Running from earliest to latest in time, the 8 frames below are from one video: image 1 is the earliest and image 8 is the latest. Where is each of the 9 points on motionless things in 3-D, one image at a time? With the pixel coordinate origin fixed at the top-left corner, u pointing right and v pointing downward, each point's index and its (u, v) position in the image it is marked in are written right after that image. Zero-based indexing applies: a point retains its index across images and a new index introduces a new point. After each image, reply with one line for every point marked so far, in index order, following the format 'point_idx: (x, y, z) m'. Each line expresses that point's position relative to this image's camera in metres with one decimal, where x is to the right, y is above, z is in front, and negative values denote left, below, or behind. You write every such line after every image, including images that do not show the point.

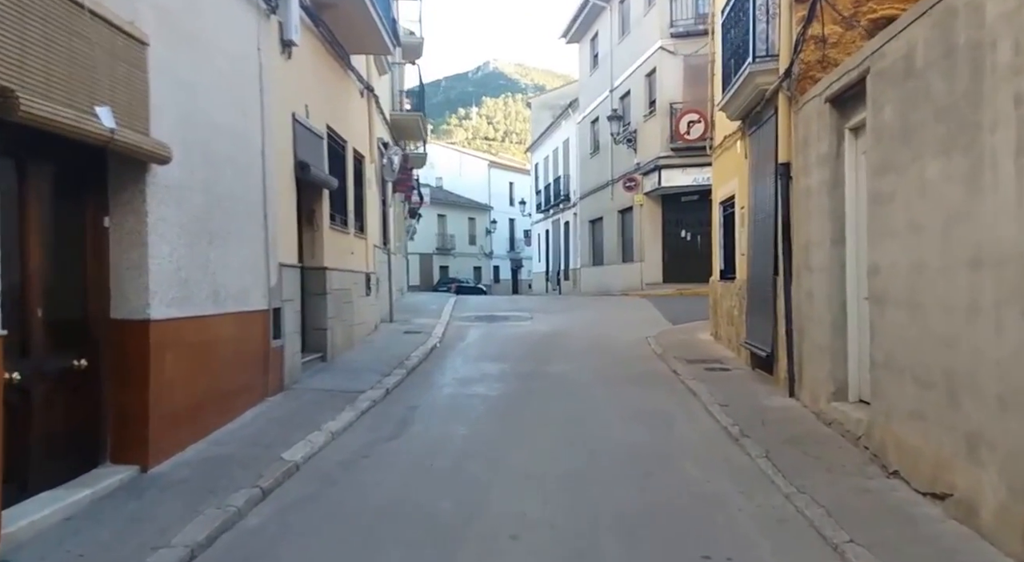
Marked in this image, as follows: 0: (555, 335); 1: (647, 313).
0: (+0.8, -1.0, +14.2) m
1: (+3.1, -0.7, +17.0) m
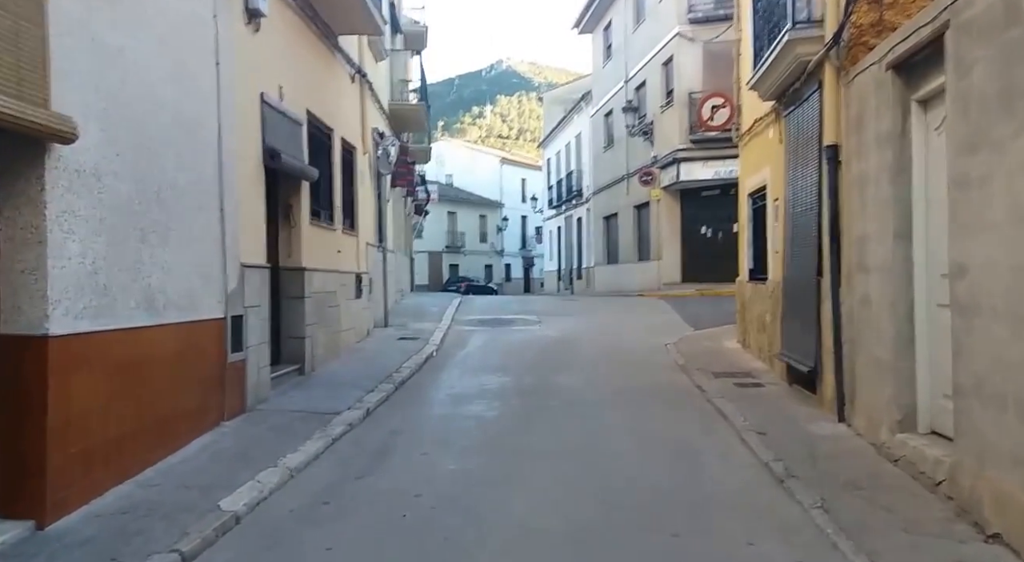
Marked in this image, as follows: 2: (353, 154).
0: (+0.9, -1.1, +13.0) m
1: (+3.2, -0.7, +15.8) m
2: (-2.6, +2.1, +12.5) m
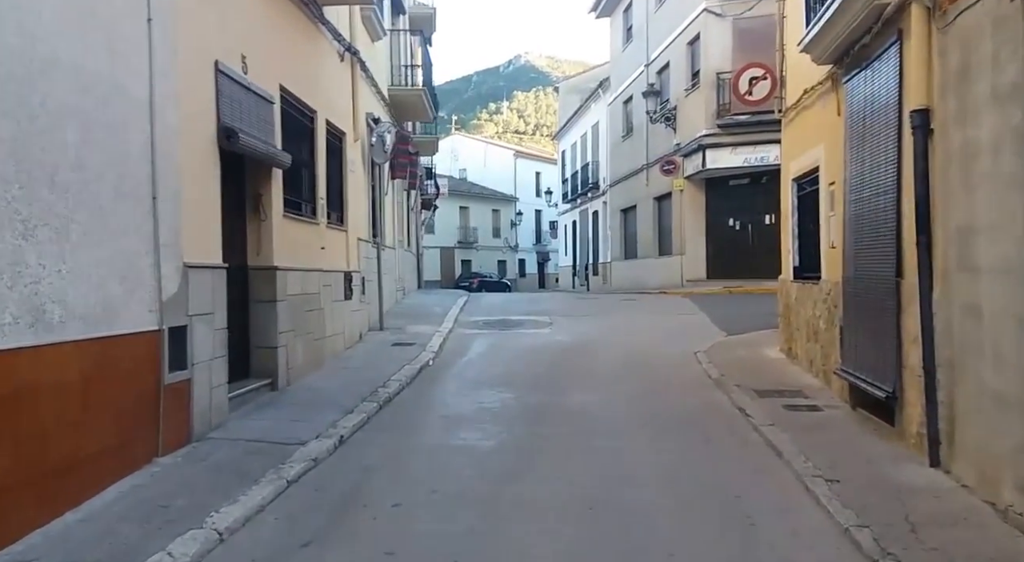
0: (+1.0, -1.0, +11.6) m
1: (+3.4, -0.7, +14.3) m
2: (-2.5, +2.1, +11.1) m
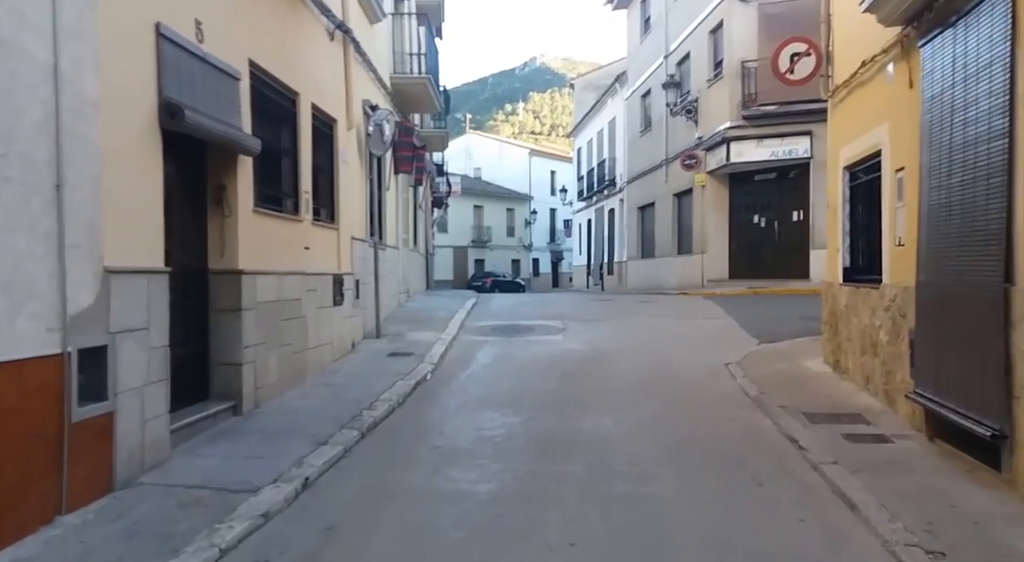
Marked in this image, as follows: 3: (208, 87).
0: (+1.1, -1.1, +10.3) m
1: (+3.6, -0.7, +13.0) m
2: (-2.4, +2.1, +10.0) m
3: (-2.6, +1.6, +6.3) m
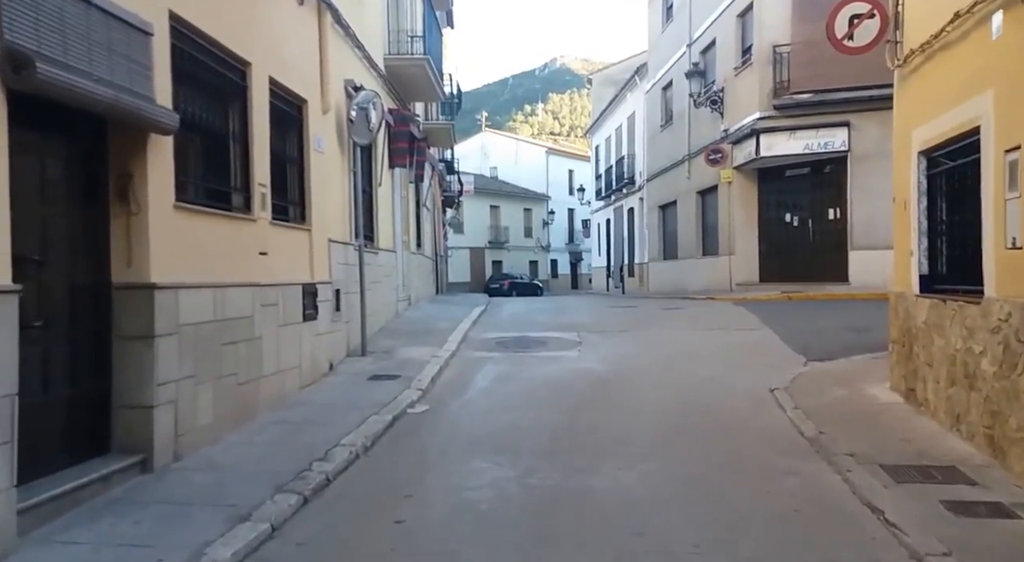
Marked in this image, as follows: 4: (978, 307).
0: (+1.2, -1.2, +8.7) m
1: (+3.7, -0.8, +11.3) m
2: (-2.4, +1.9, +8.4) m
3: (-2.7, +1.5, +4.8) m
4: (+3.6, -0.2, +5.9) m
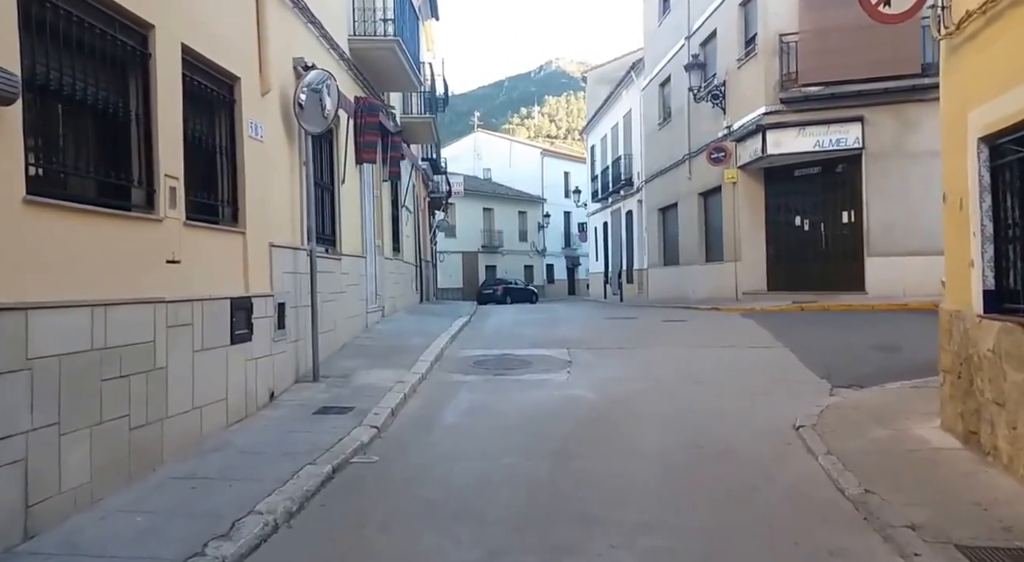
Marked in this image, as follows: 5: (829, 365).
0: (+0.9, -1.3, +7.3) m
1: (+3.5, -0.9, +10.0) m
2: (-2.6, +1.8, +7.1) m
3: (-2.9, +1.4, +3.4) m
4: (+3.4, -0.3, +4.5) m
5: (+3.7, -1.0, +8.7) m
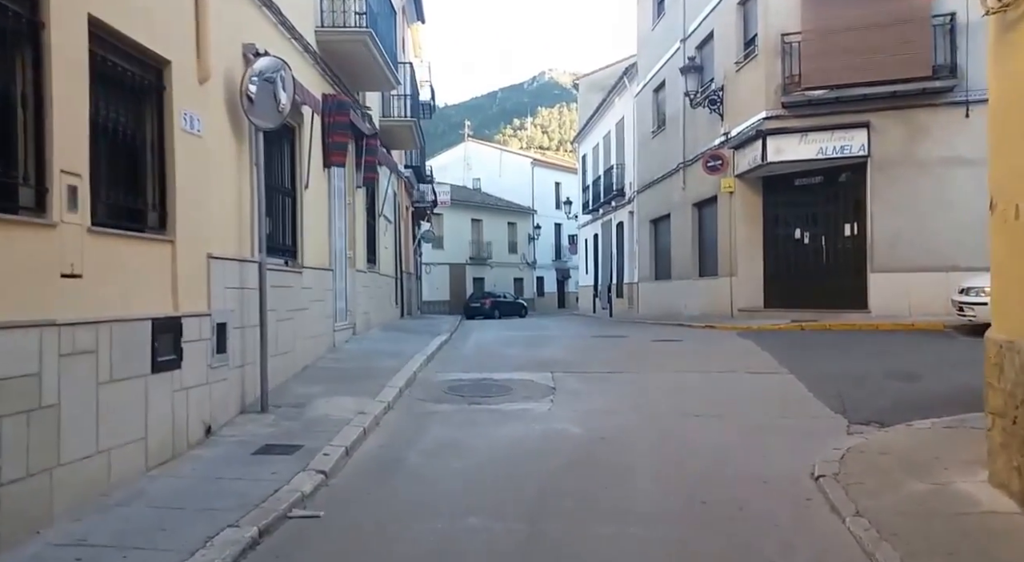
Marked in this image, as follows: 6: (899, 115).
0: (+0.7, -1.5, +6.3) m
1: (+3.2, -1.2, +9.0) m
2: (-2.8, +1.7, +6.1) m
3: (-3.1, +1.3, +2.4) m
4: (+3.2, -0.5, +3.6) m
5: (+3.5, -1.3, +7.7) m
6: (+7.6, +3.2, +14.6) m
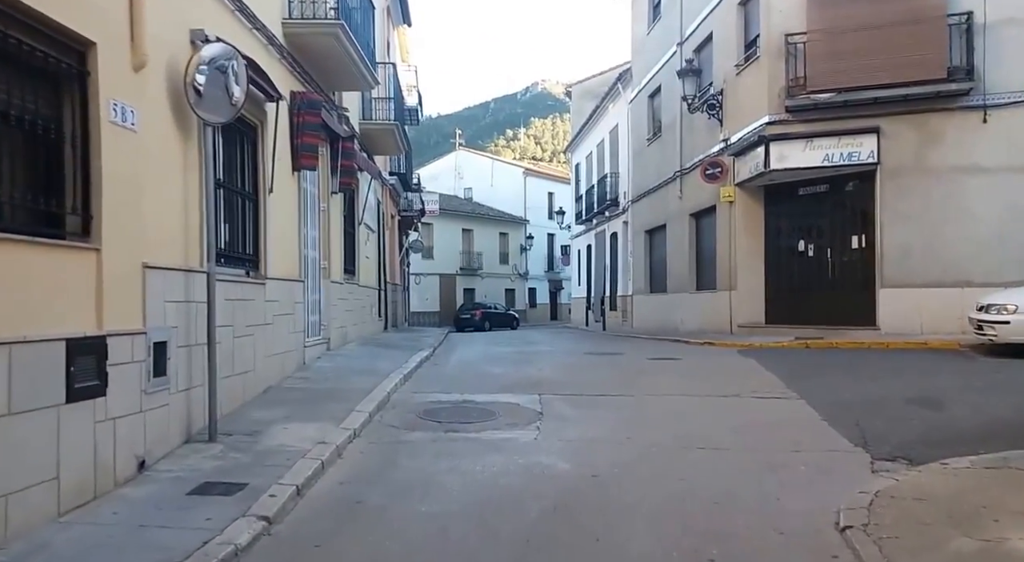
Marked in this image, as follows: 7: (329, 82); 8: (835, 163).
0: (+0.5, -1.6, +5.5) m
1: (+3.0, -1.4, +8.2) m
2: (-3.0, +1.6, +5.3) m
3: (-3.2, +1.3, +1.6) m
4: (+3.1, -0.6, +2.8) m
5: (+3.3, -1.4, +7.0) m
6: (+7.4, +3.0, +13.9) m
7: (-2.7, +3.0, +11.3) m
8: (+6.3, +2.3, +14.4) m
